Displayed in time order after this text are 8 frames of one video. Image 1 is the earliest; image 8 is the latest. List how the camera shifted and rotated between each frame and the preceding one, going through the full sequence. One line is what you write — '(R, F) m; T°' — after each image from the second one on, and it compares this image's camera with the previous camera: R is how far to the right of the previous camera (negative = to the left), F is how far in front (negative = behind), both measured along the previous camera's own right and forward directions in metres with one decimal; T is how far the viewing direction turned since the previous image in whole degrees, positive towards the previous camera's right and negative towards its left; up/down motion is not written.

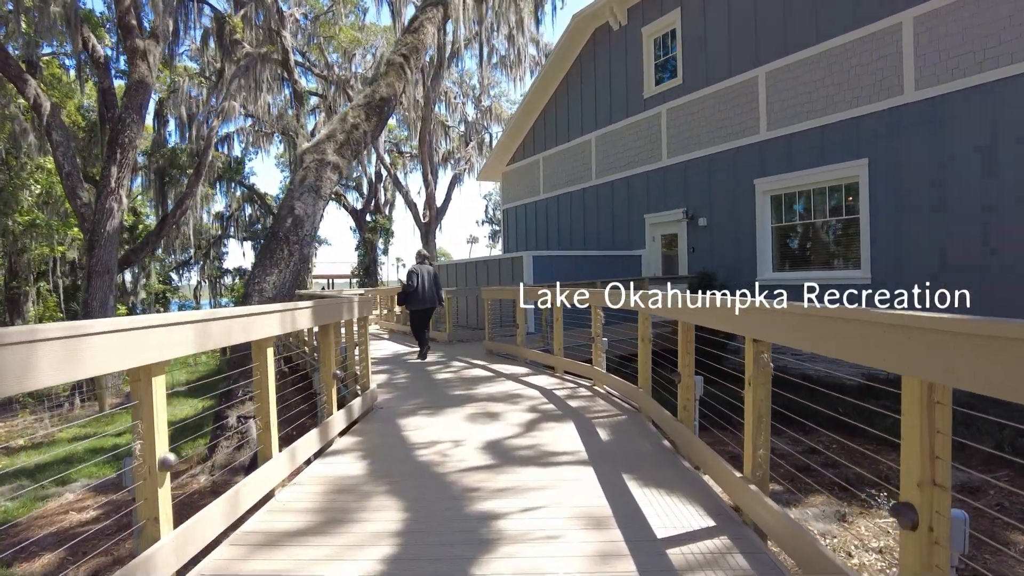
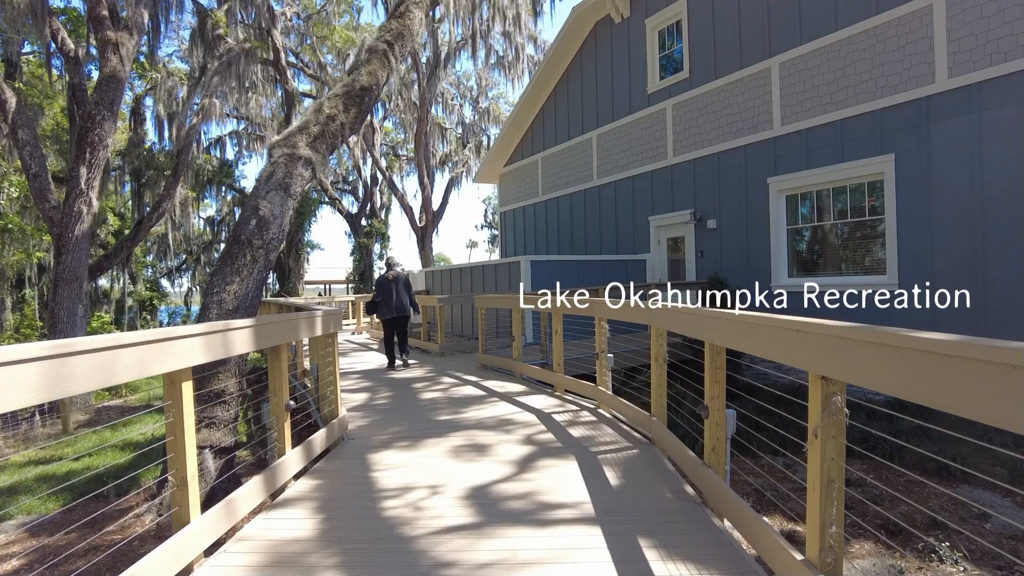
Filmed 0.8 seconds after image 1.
(+0.1, +0.7) m; 0°
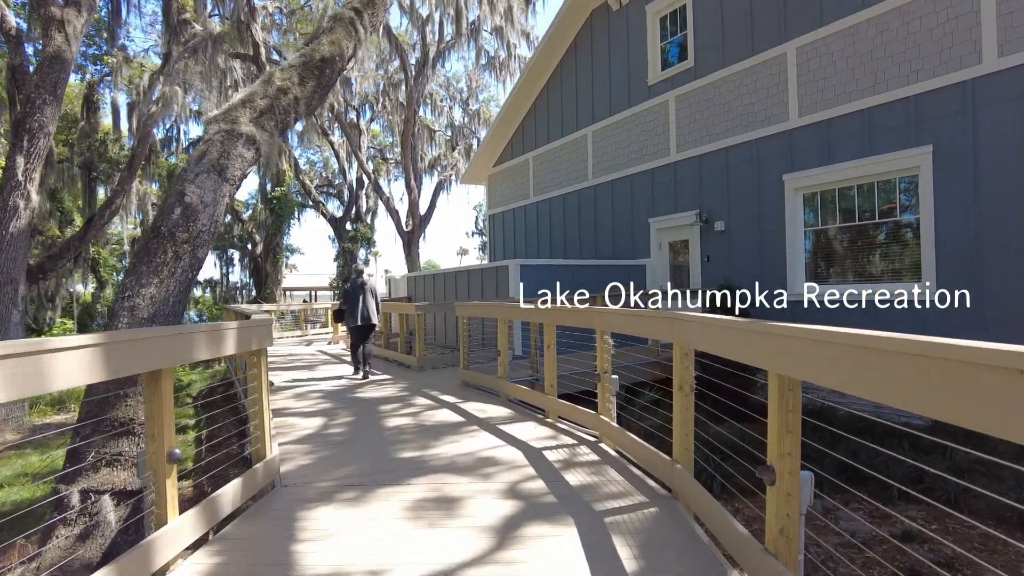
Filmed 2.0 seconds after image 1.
(+0.1, +1.0) m; +1°
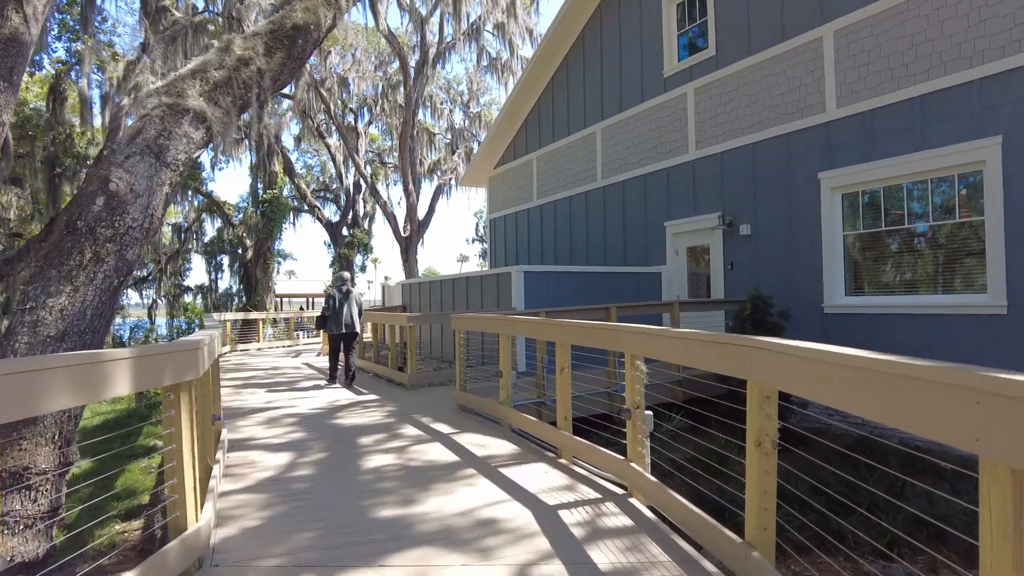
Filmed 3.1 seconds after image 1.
(0.0, +0.9) m; 0°
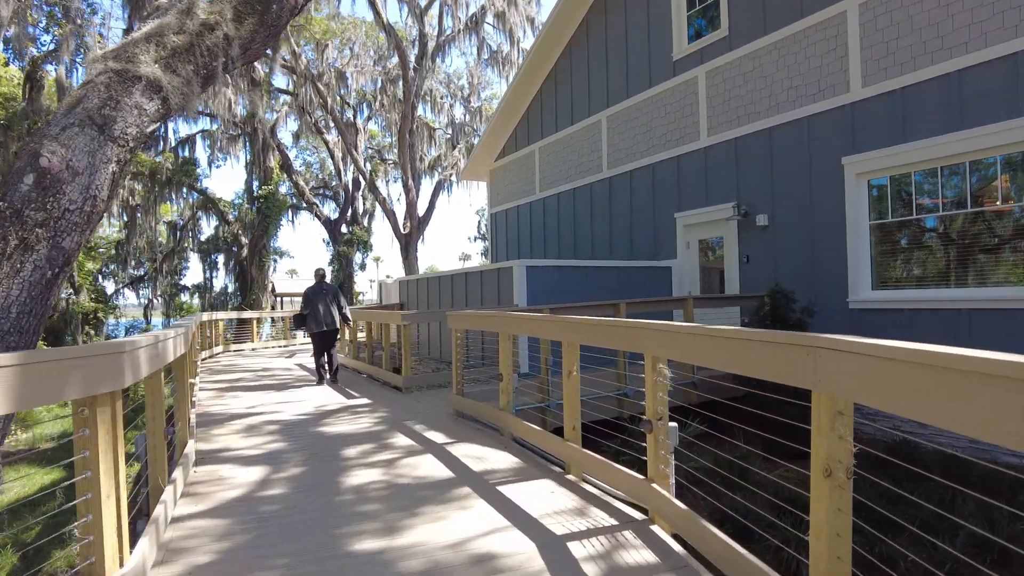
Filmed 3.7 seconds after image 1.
(0.0, +0.5) m; 0°
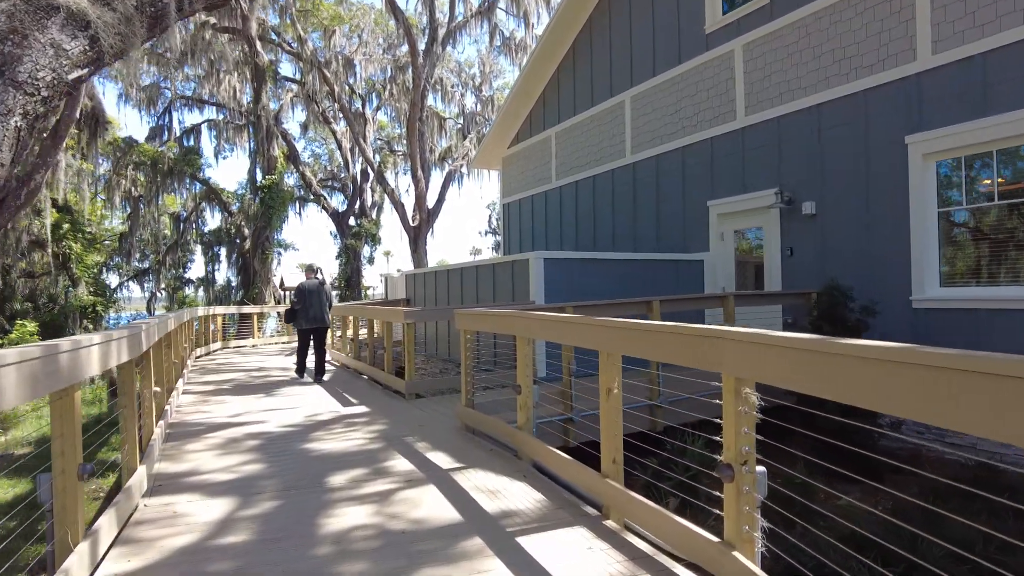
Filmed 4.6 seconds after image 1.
(-0.1, +0.8) m; -1°
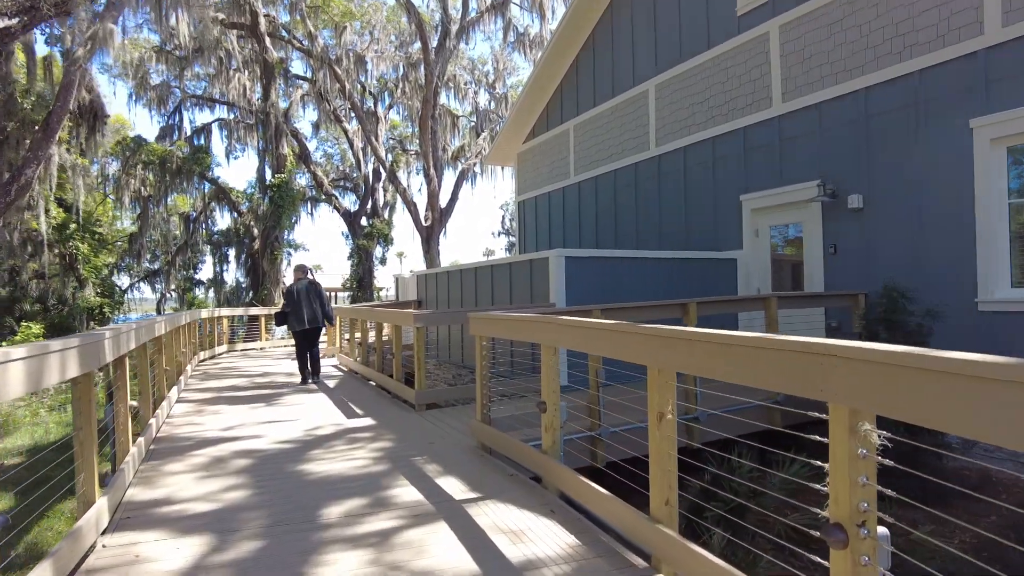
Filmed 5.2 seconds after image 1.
(-0.1, +0.6) m; -1°
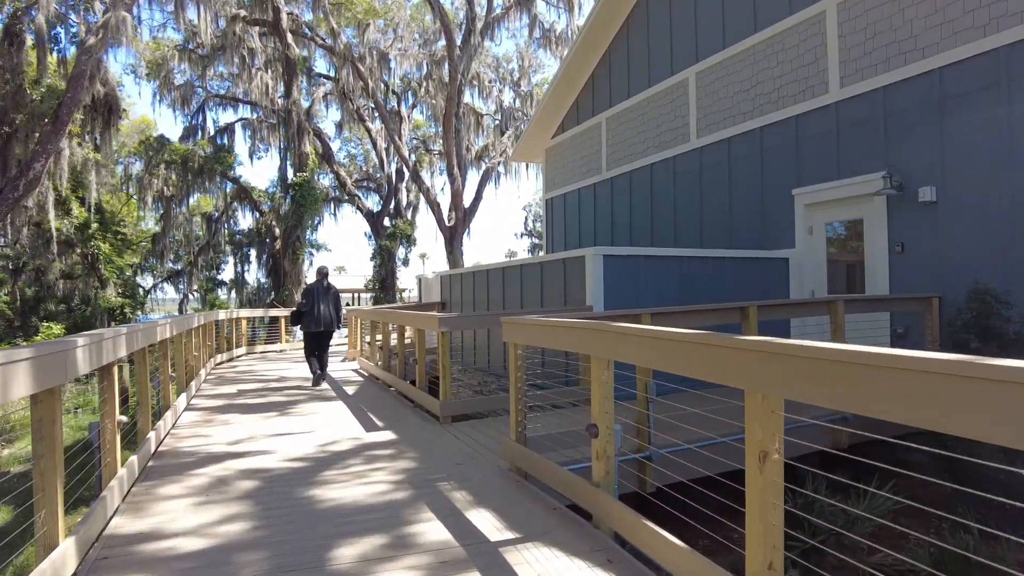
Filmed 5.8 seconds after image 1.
(-0.1, +0.5) m; -2°
